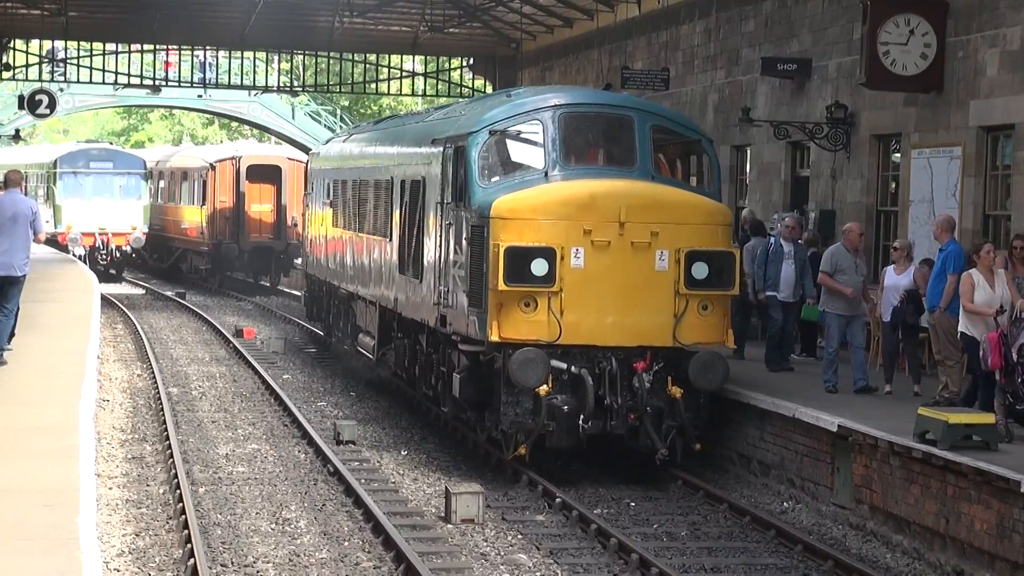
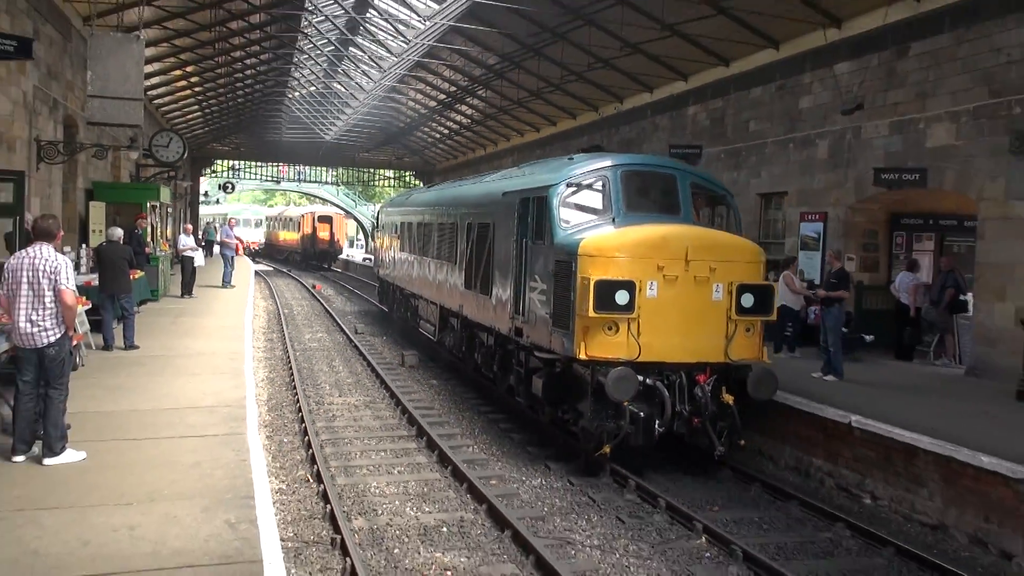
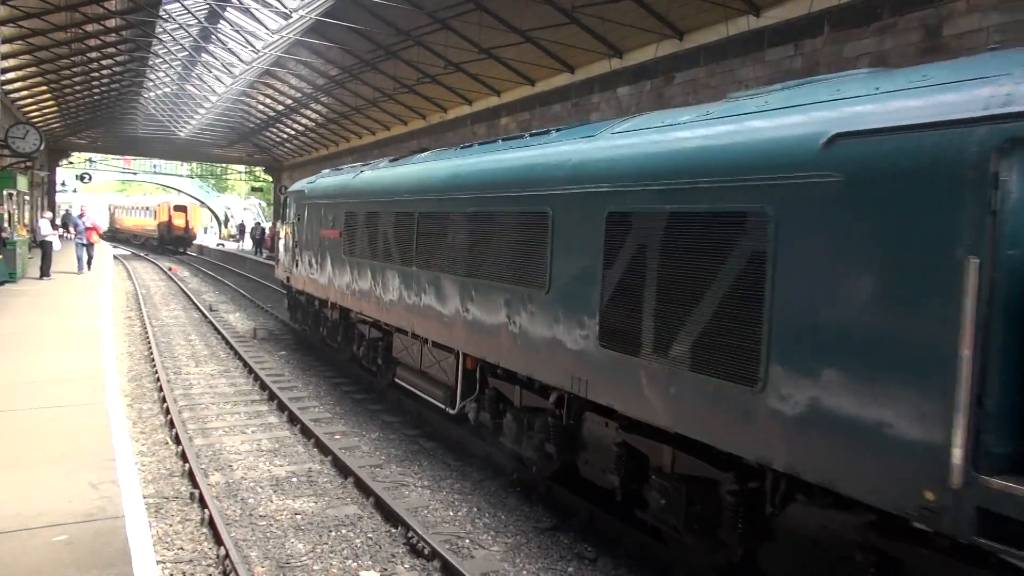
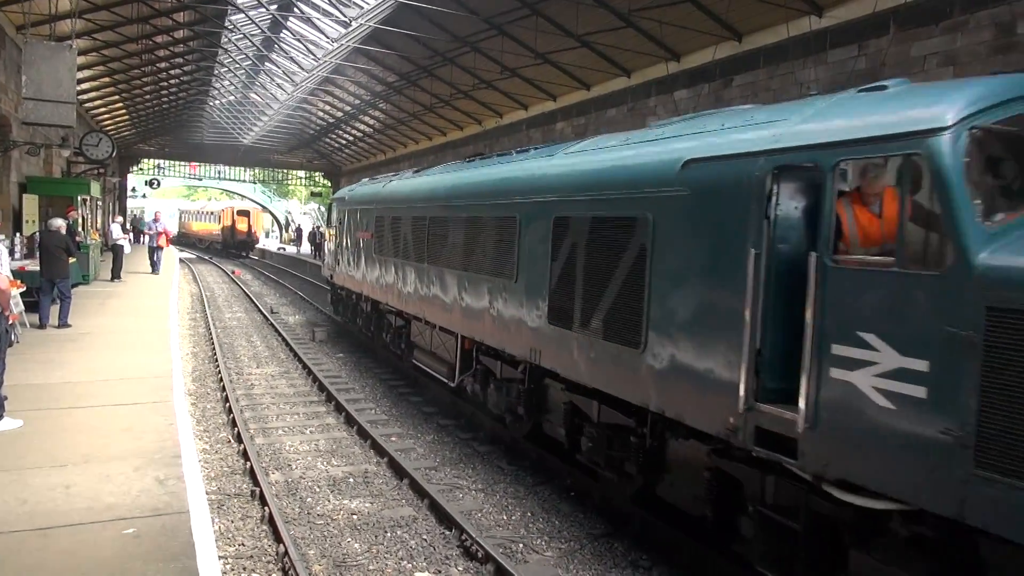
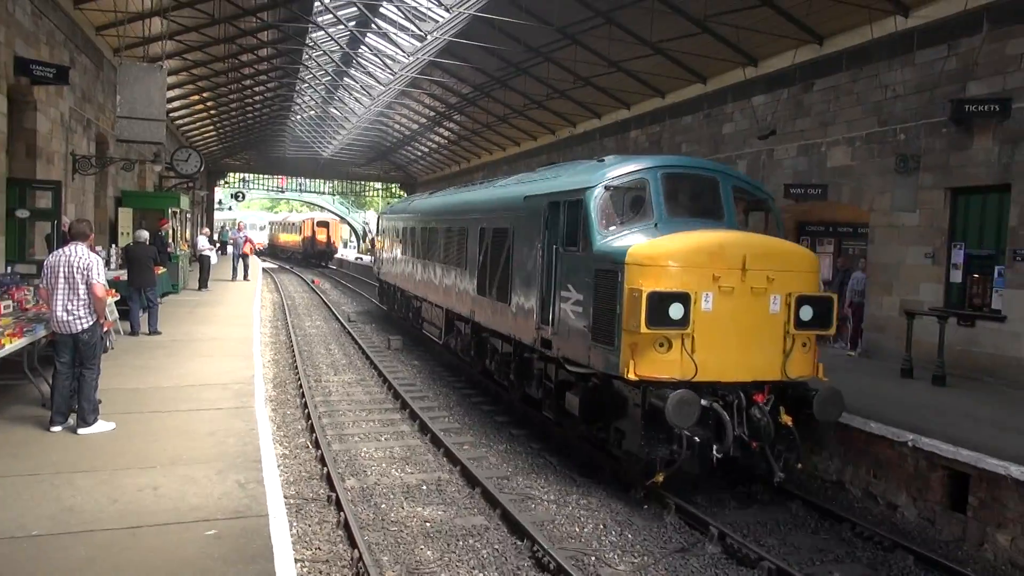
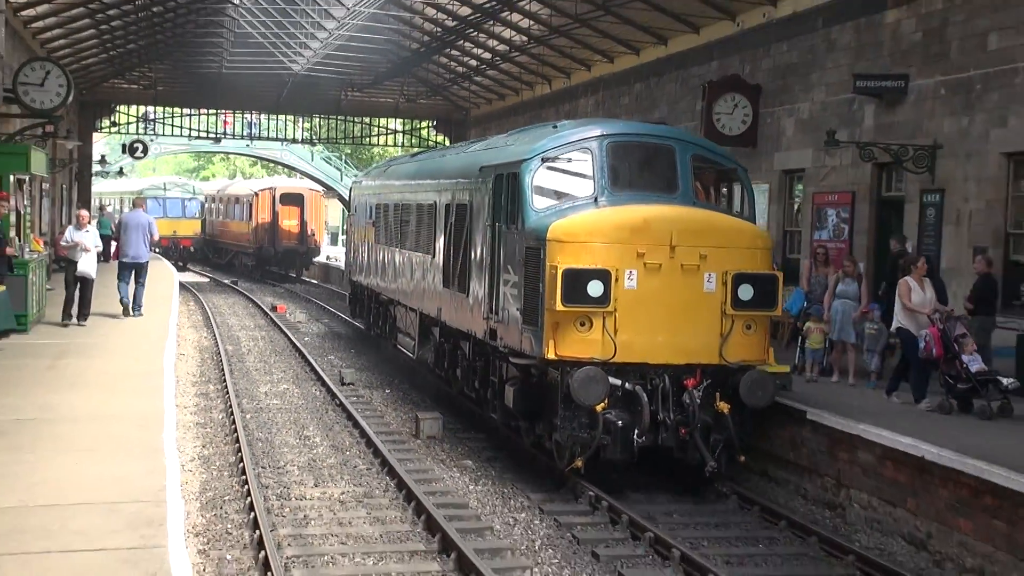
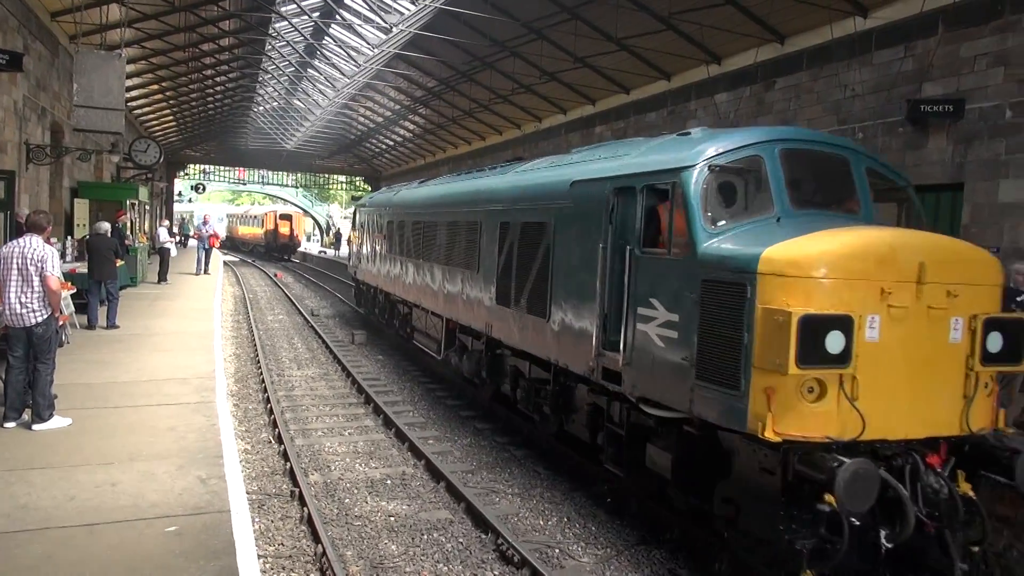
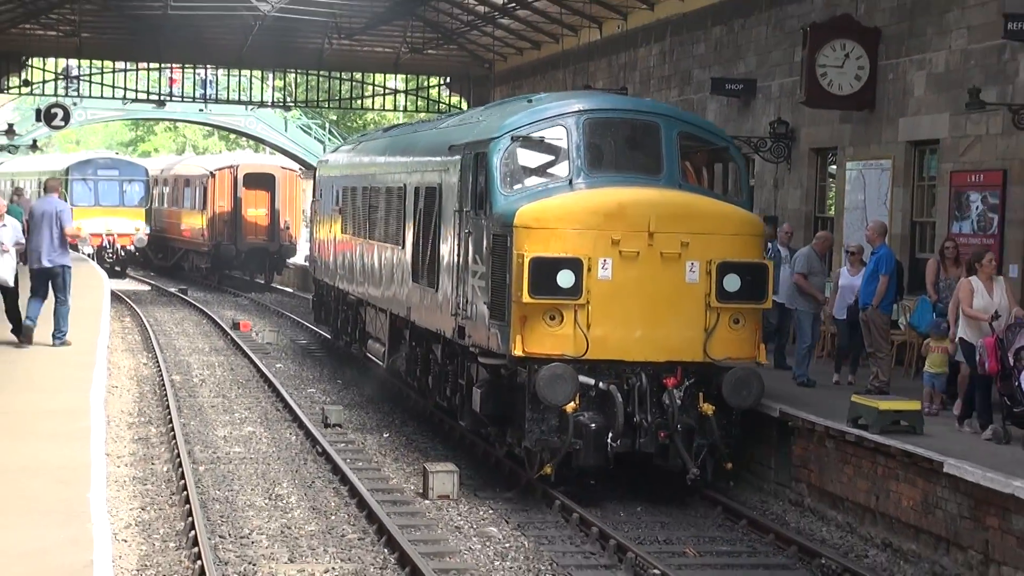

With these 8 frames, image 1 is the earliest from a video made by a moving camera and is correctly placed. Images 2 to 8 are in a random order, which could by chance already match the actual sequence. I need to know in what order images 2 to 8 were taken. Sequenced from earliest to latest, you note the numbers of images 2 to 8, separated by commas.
8, 6, 2, 5, 7, 4, 3
